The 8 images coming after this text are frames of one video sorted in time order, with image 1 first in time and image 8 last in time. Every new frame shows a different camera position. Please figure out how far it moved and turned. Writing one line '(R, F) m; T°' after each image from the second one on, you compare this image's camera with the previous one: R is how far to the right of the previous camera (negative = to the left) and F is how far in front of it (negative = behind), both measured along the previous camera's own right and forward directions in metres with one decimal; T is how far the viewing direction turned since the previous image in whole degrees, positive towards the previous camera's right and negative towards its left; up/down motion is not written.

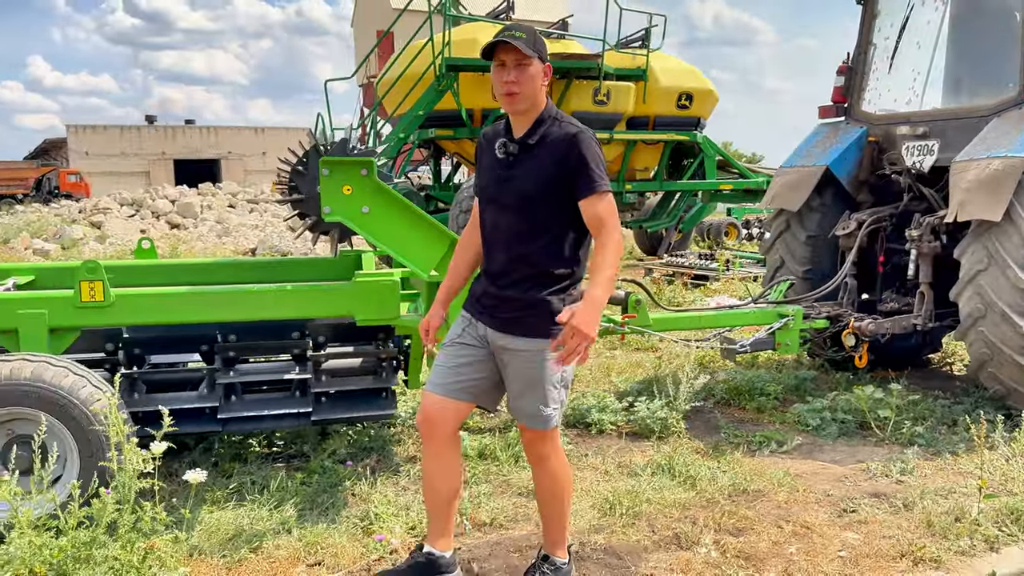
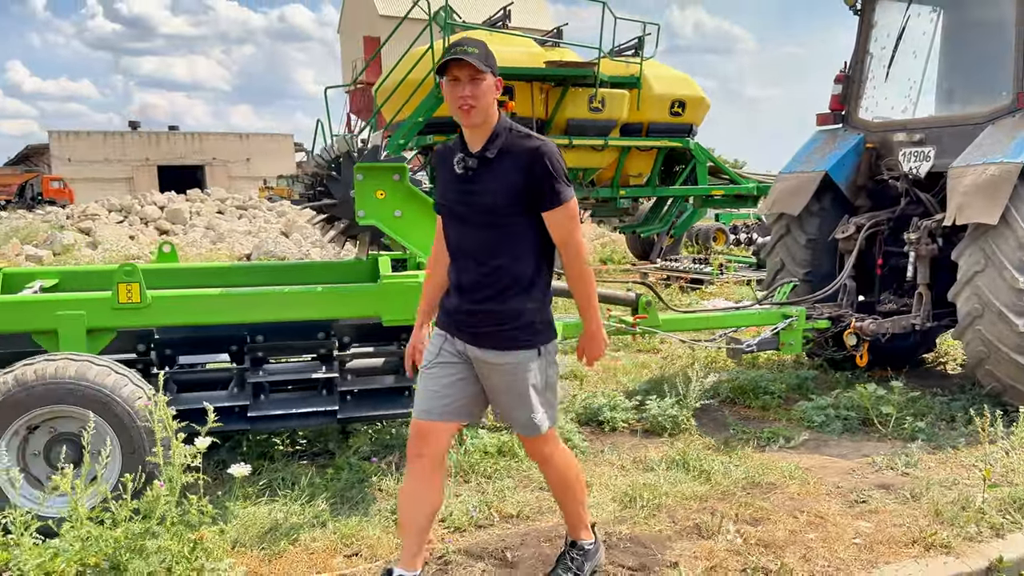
(-0.2, -0.1) m; +1°
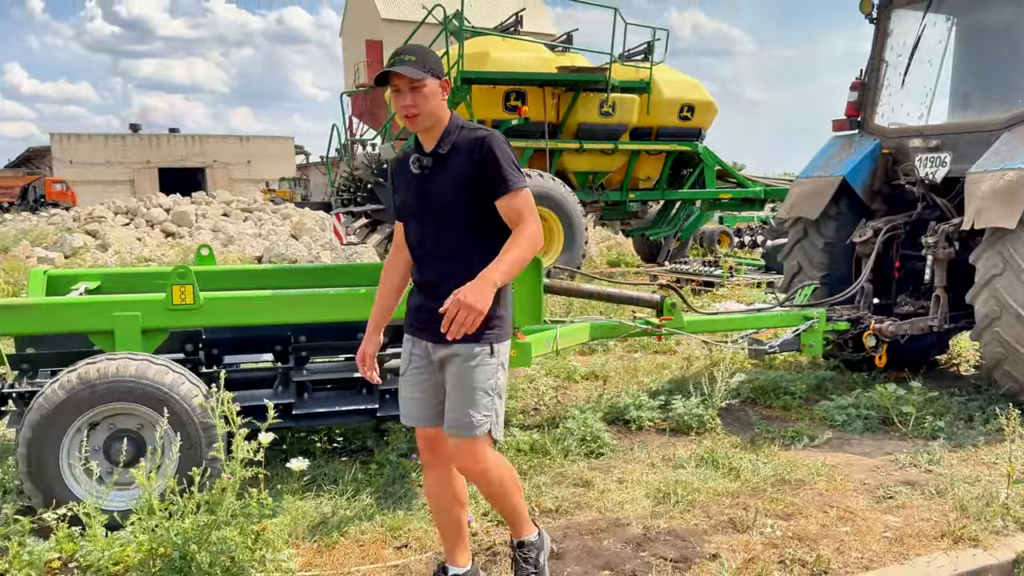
(-0.2, -0.1) m; 0°
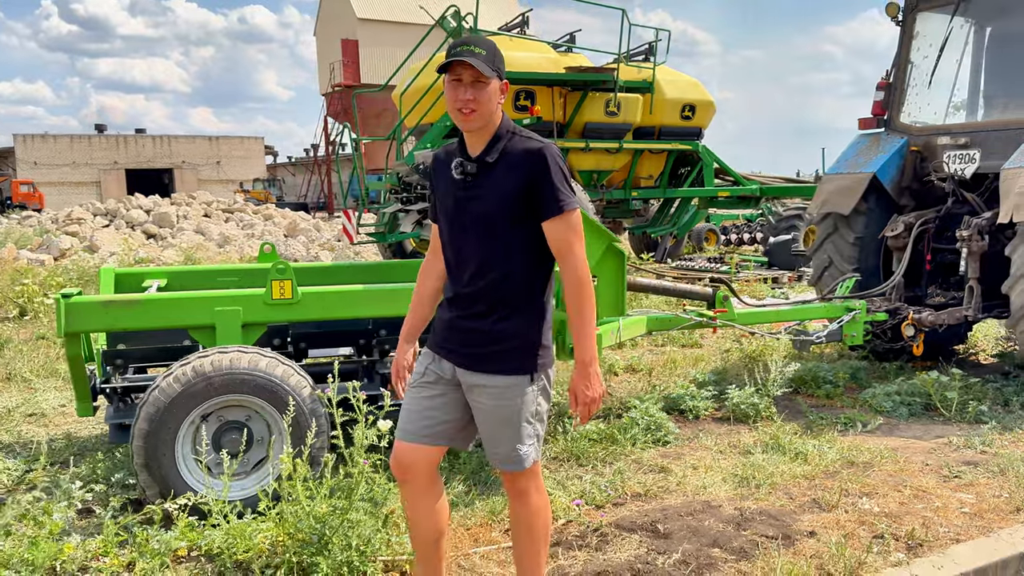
(-0.5, -0.1) m; +2°
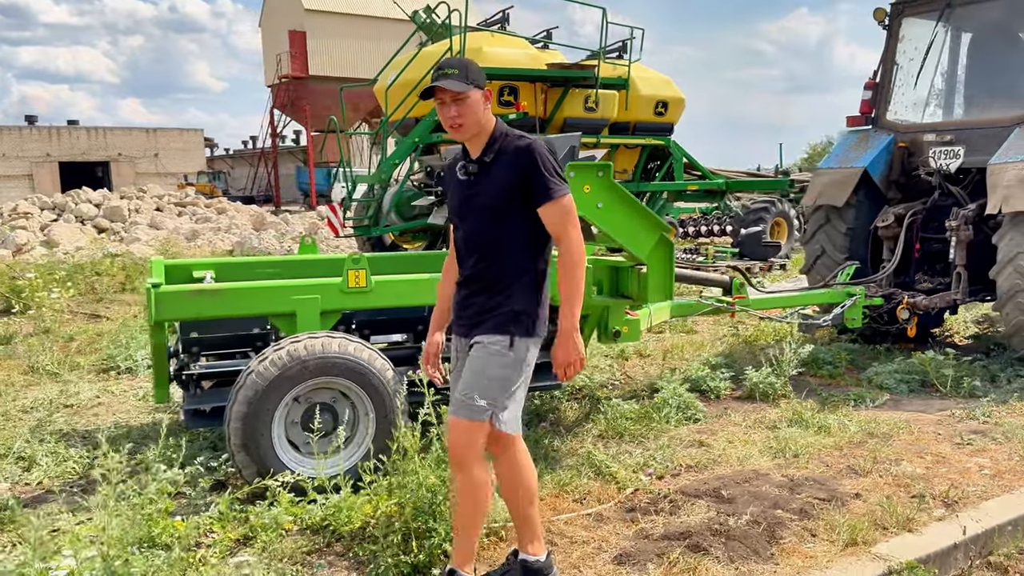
(-0.6, -0.2) m; +4°
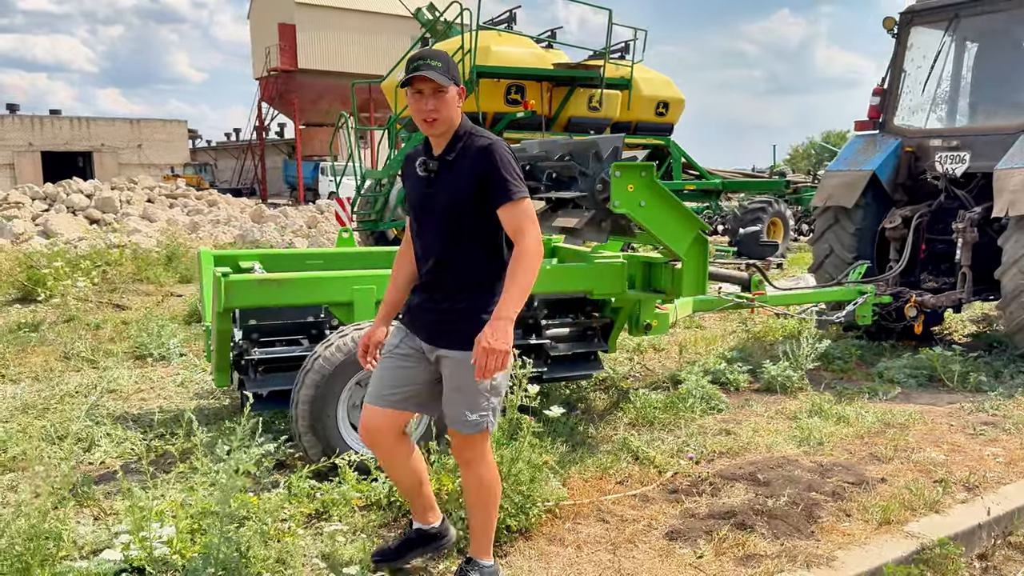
(-0.3, -0.2) m; +1°
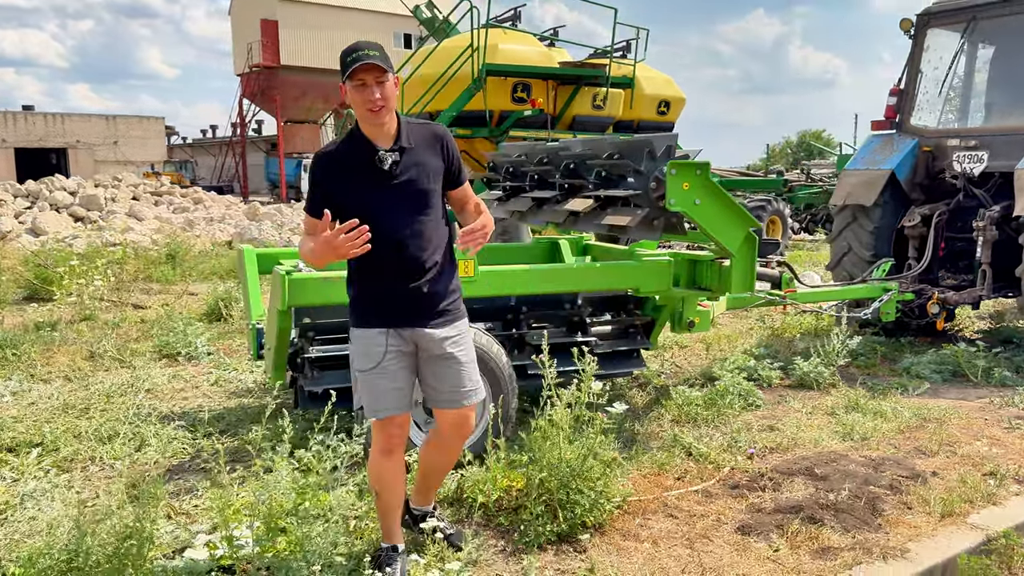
(-0.4, 0.0) m; +2°
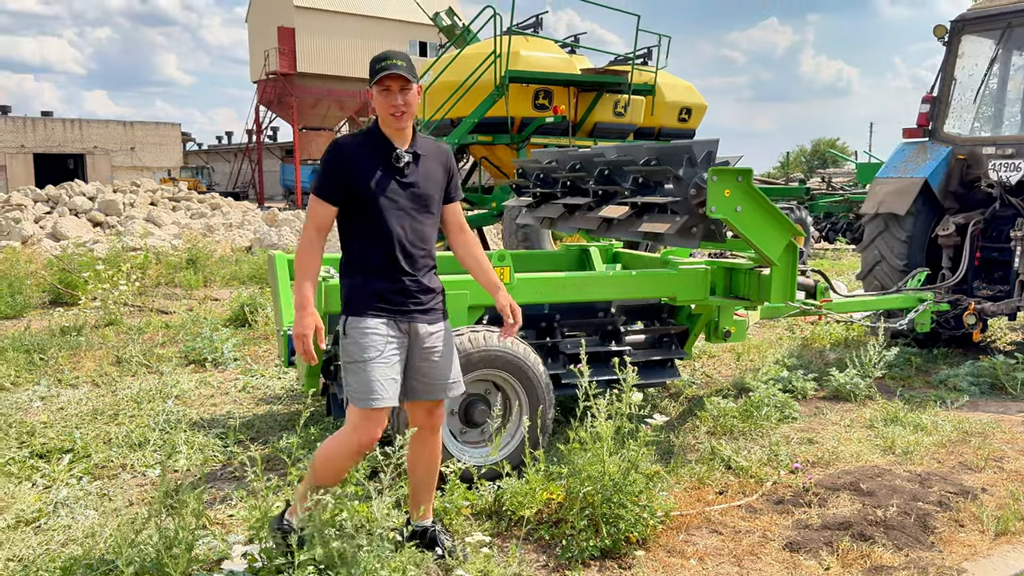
(-0.1, +0.1) m; -1°
